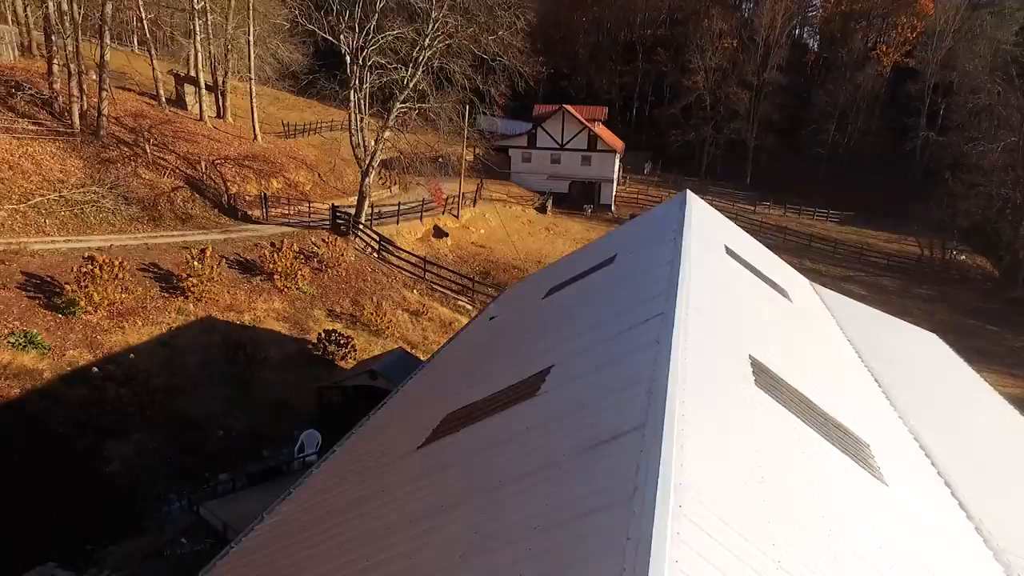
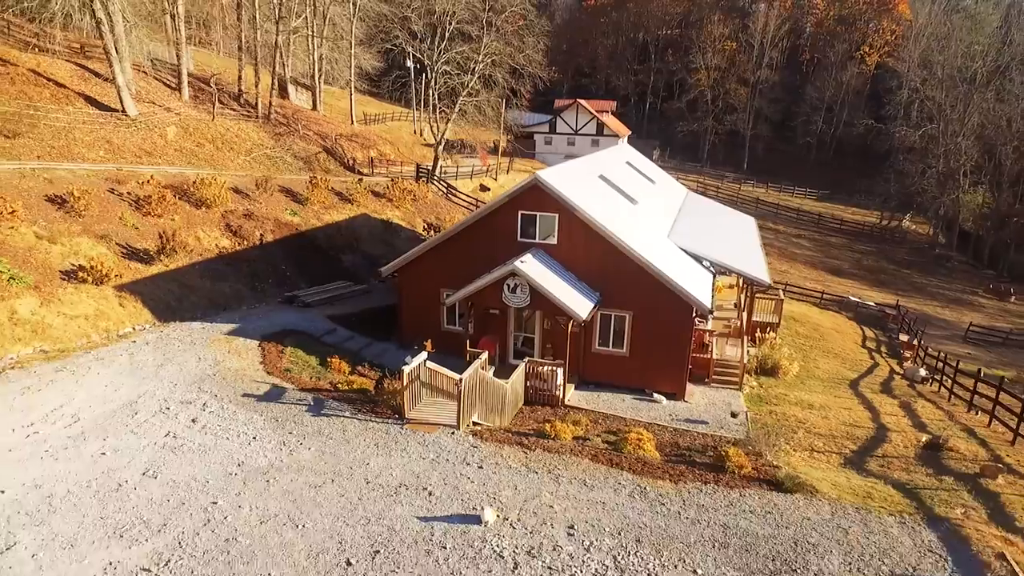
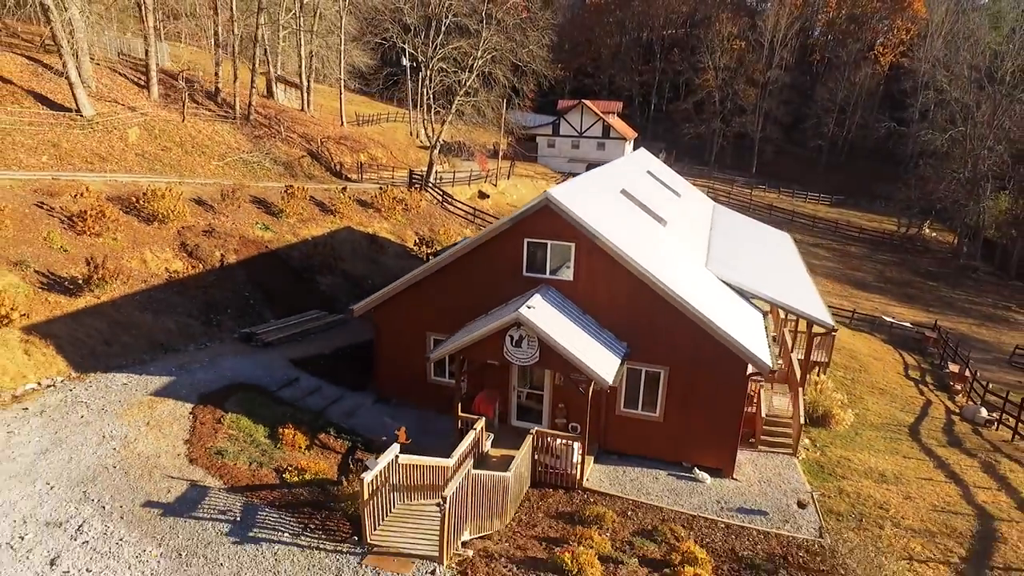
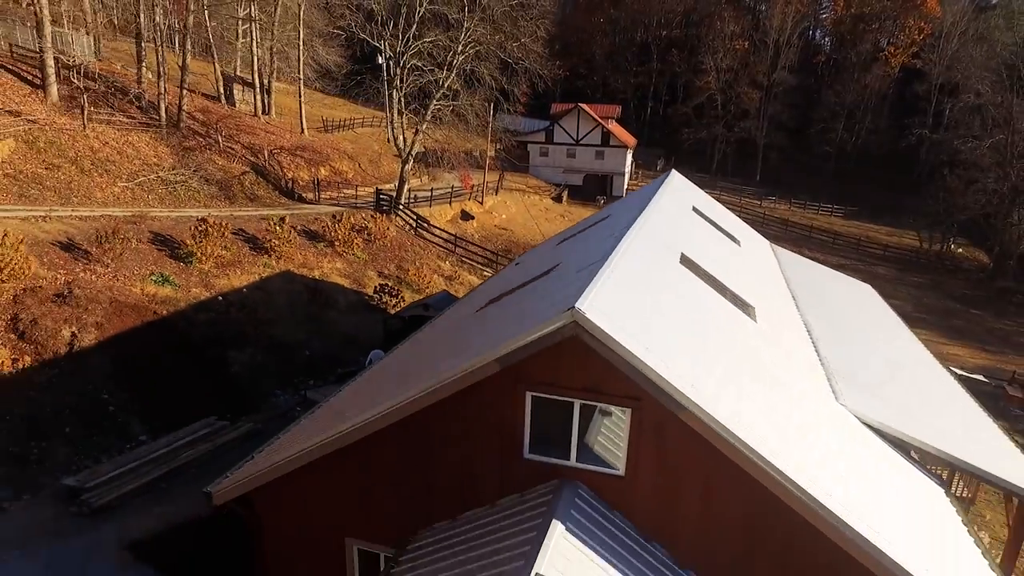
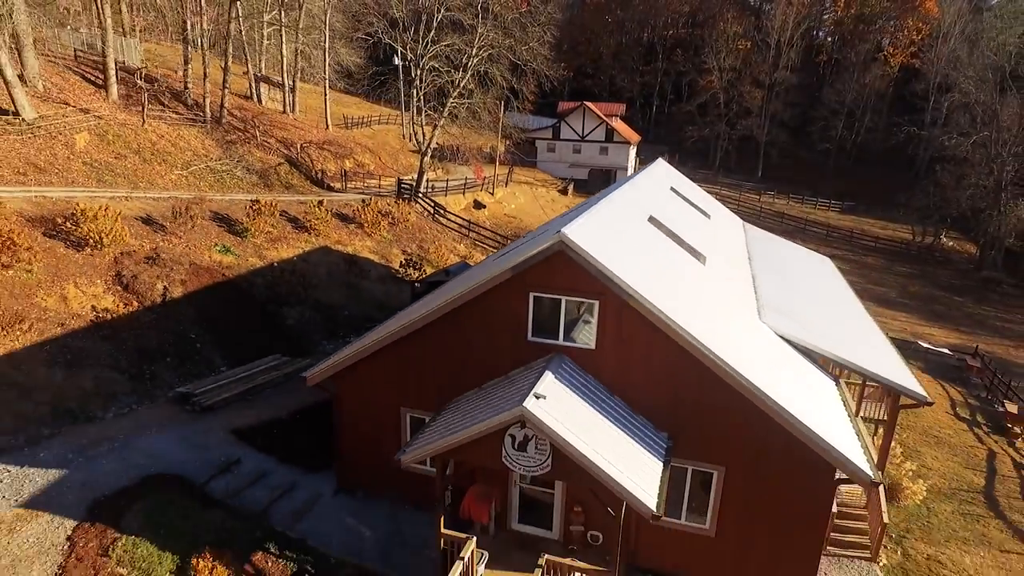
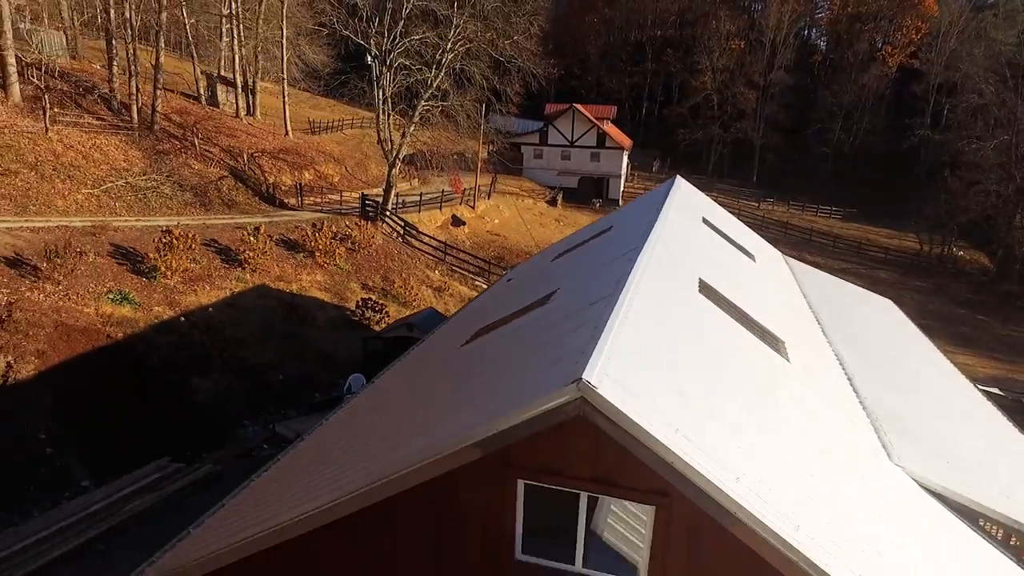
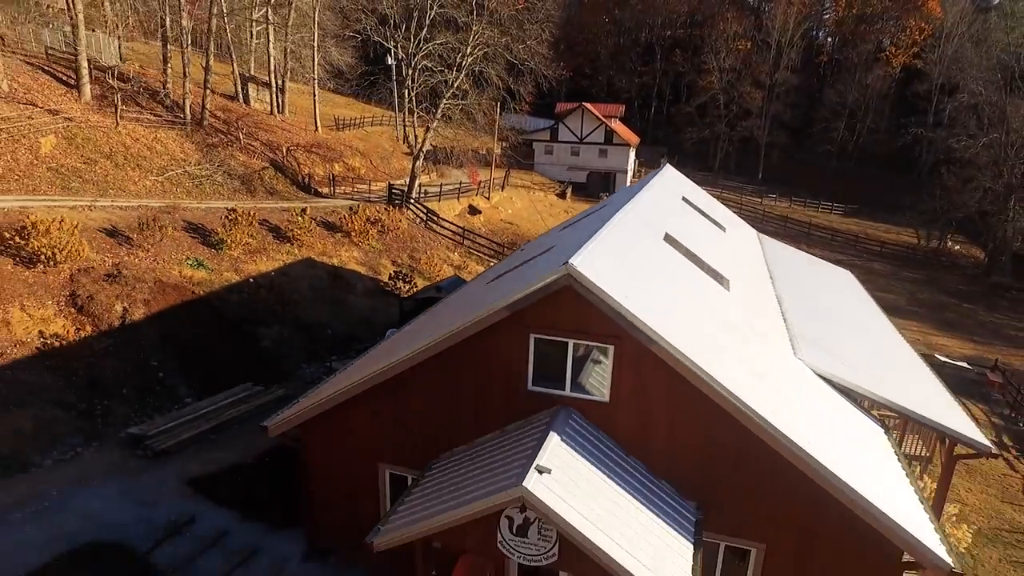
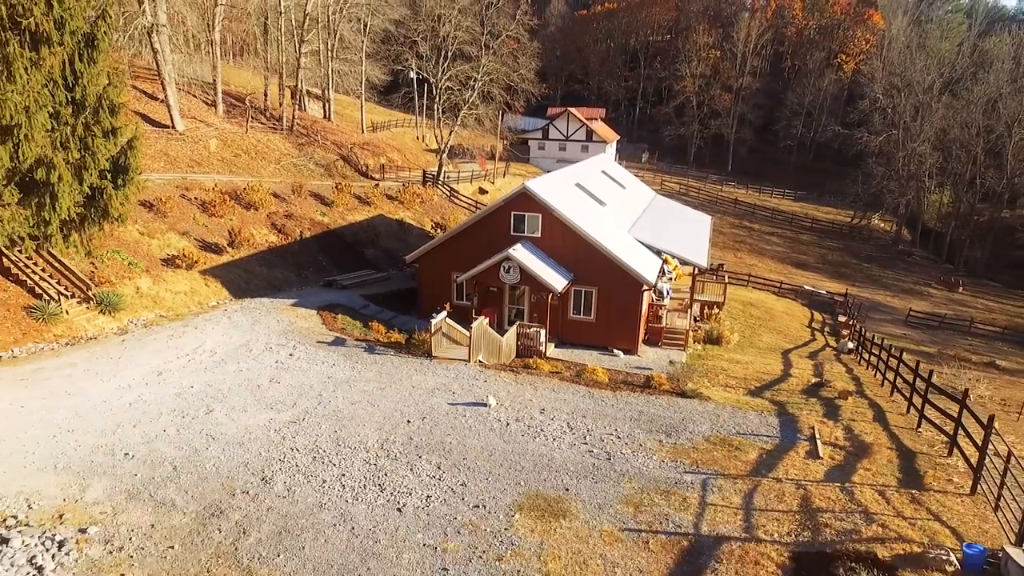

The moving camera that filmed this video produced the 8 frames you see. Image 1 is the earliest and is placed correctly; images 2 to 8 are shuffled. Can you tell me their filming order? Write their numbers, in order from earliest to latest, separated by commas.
6, 4, 7, 5, 3, 2, 8
